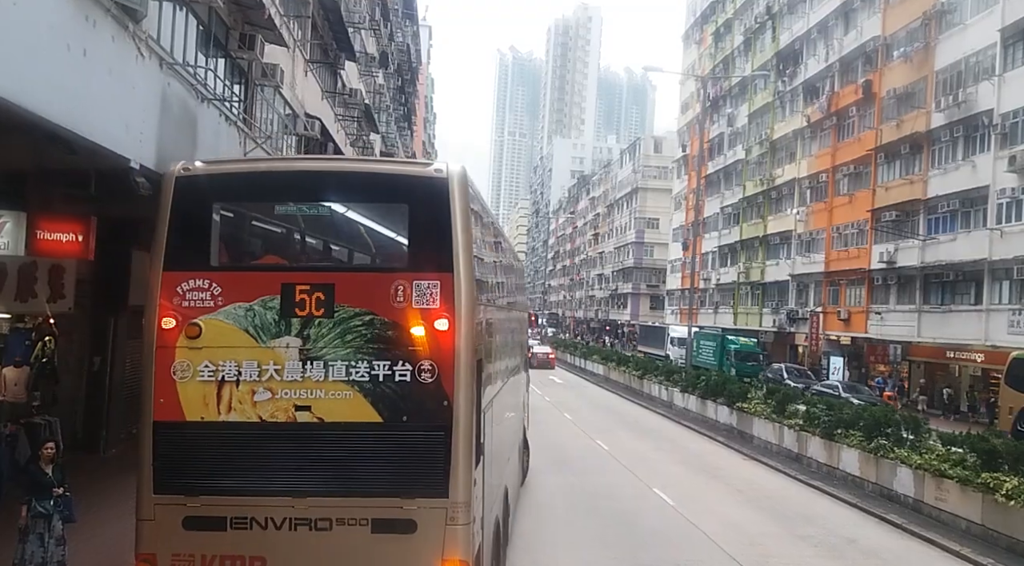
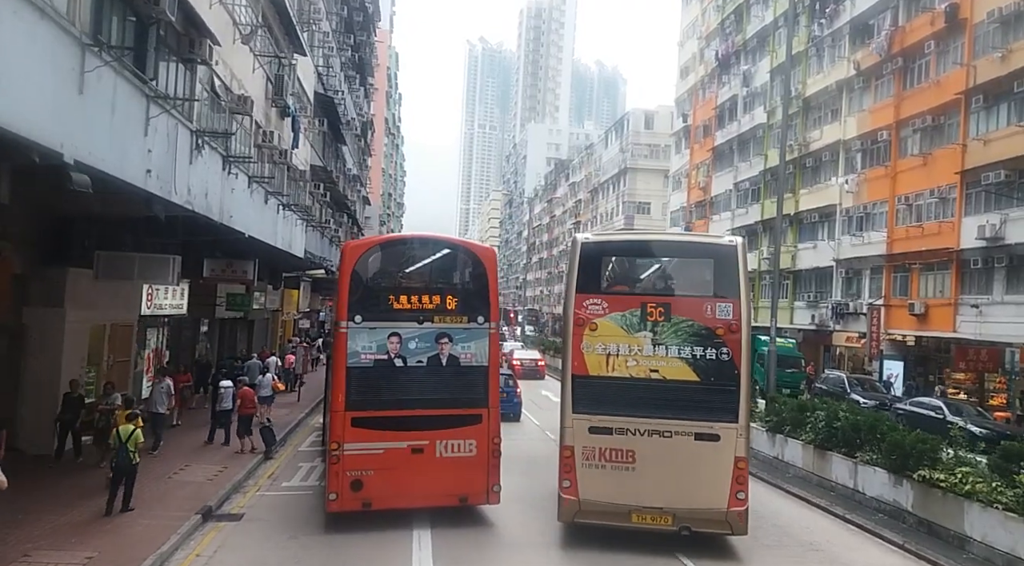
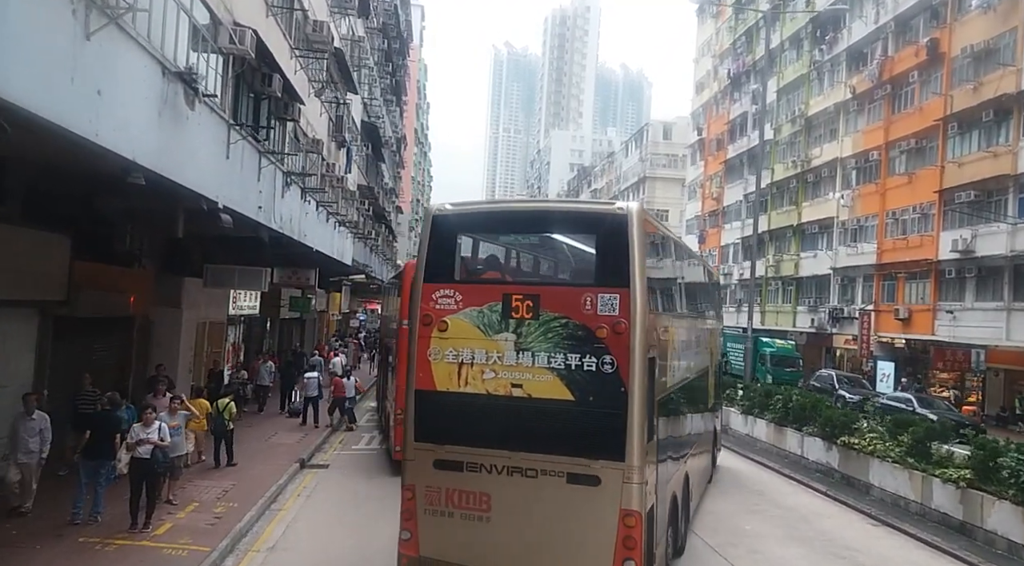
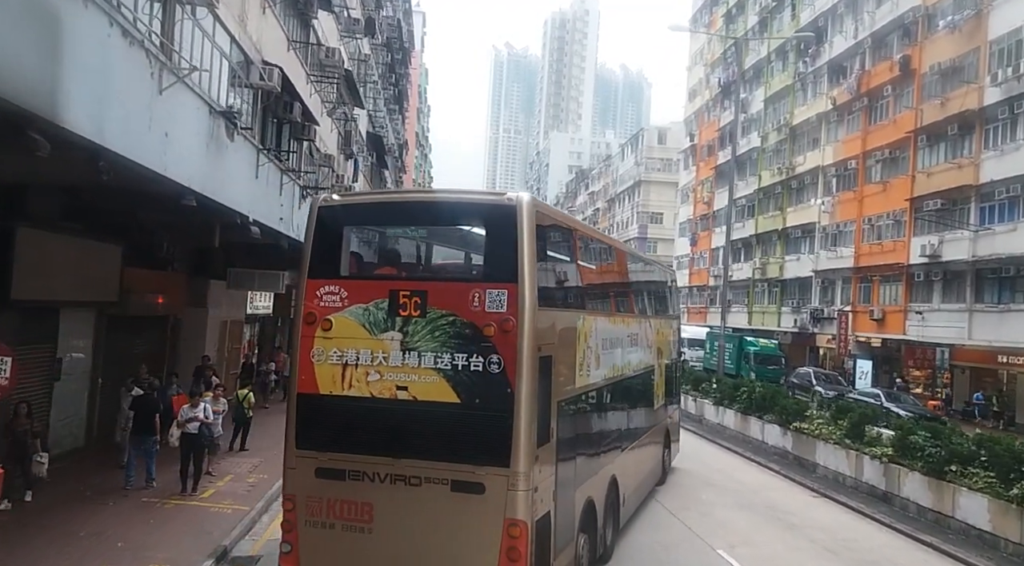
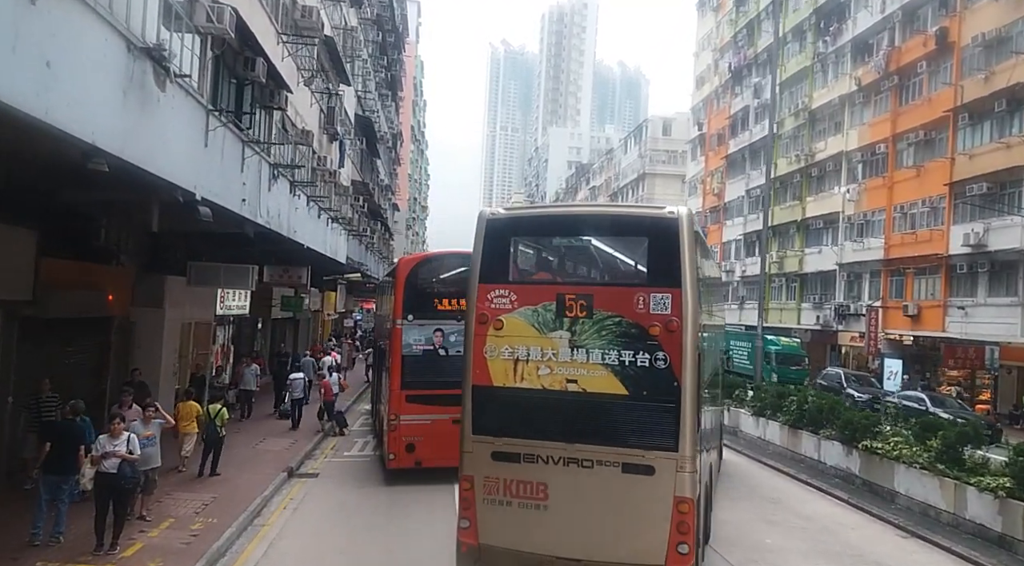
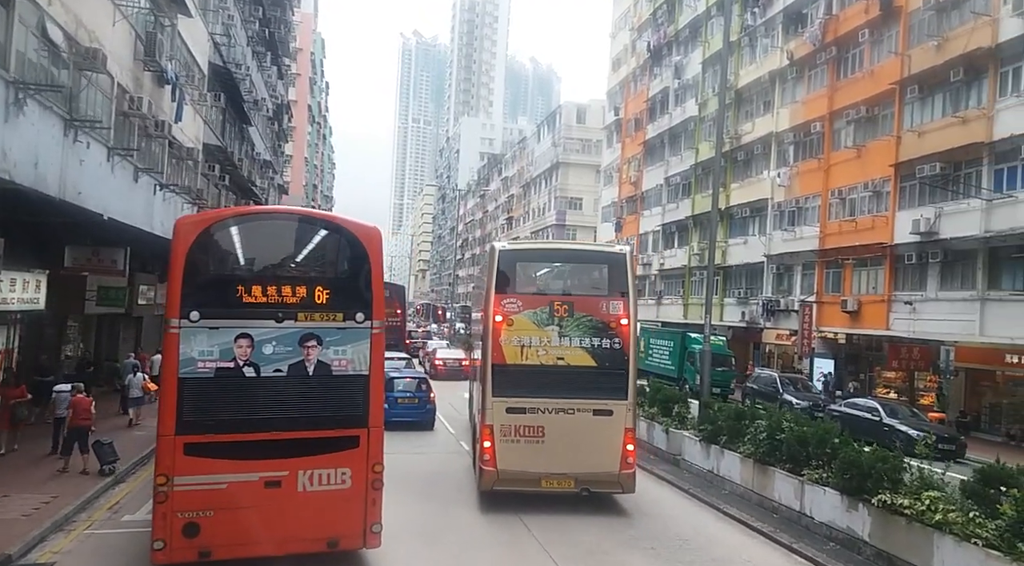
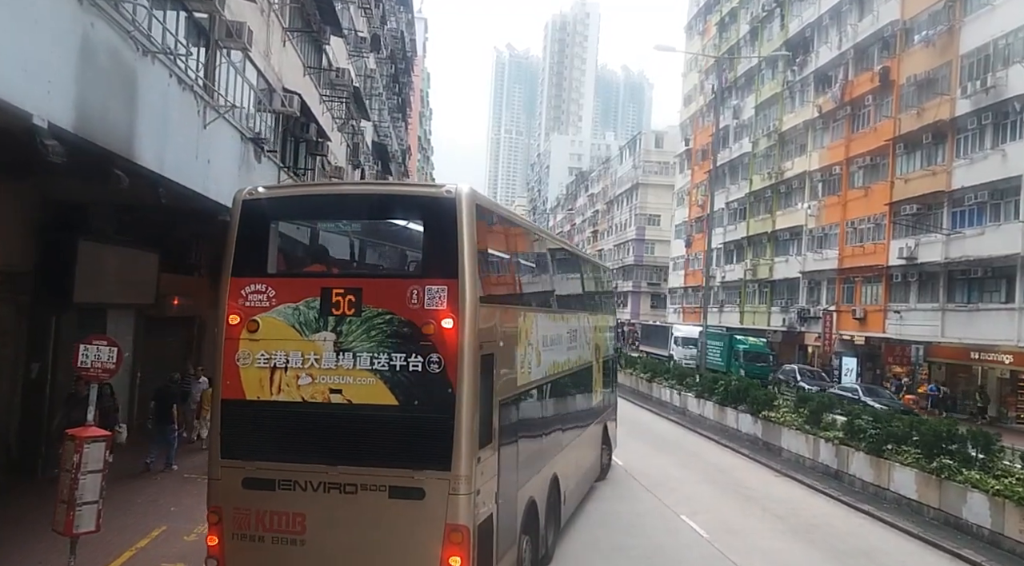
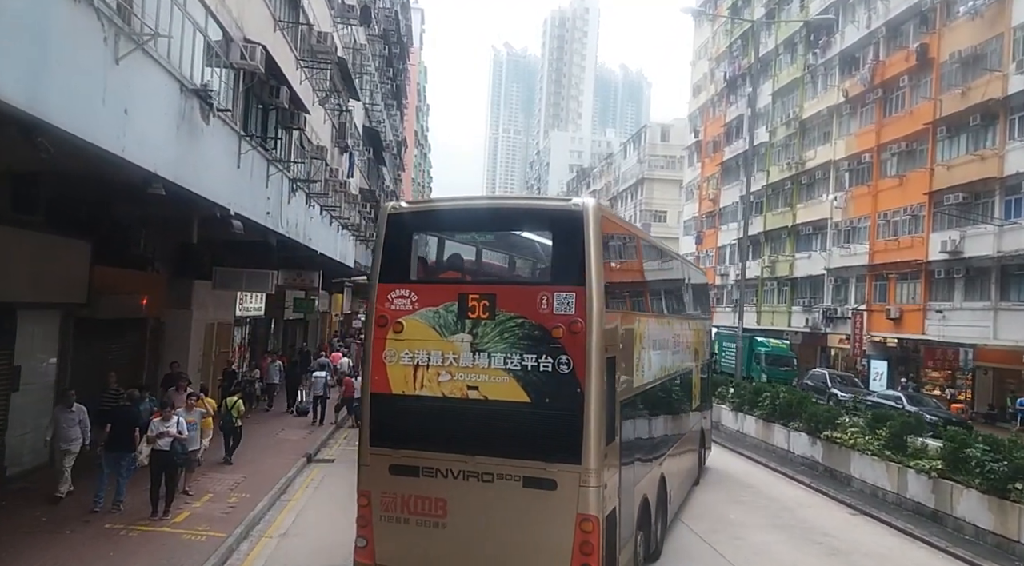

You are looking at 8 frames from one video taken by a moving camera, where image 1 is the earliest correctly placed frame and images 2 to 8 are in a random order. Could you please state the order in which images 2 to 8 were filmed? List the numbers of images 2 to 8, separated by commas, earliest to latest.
7, 4, 8, 3, 5, 2, 6
